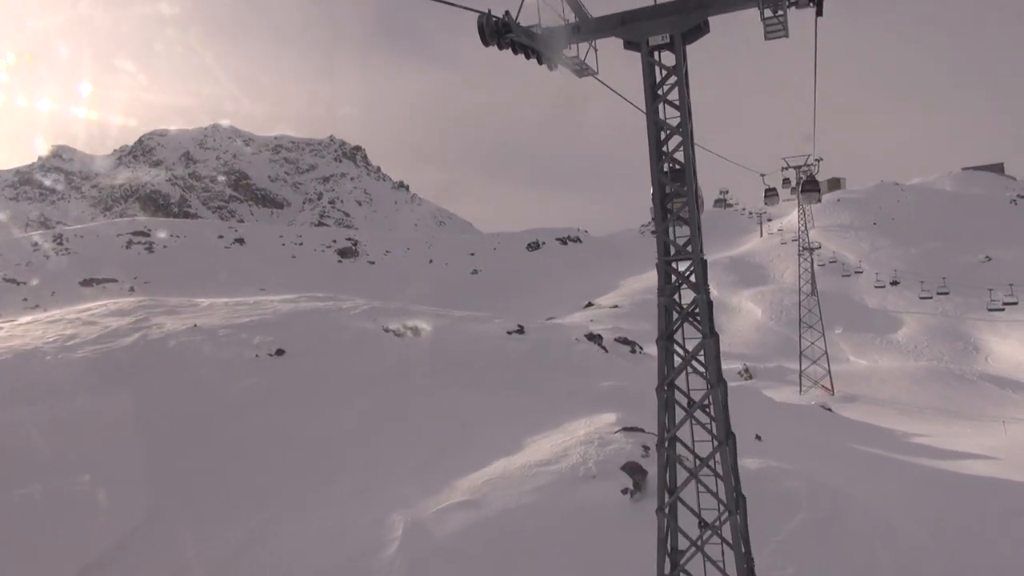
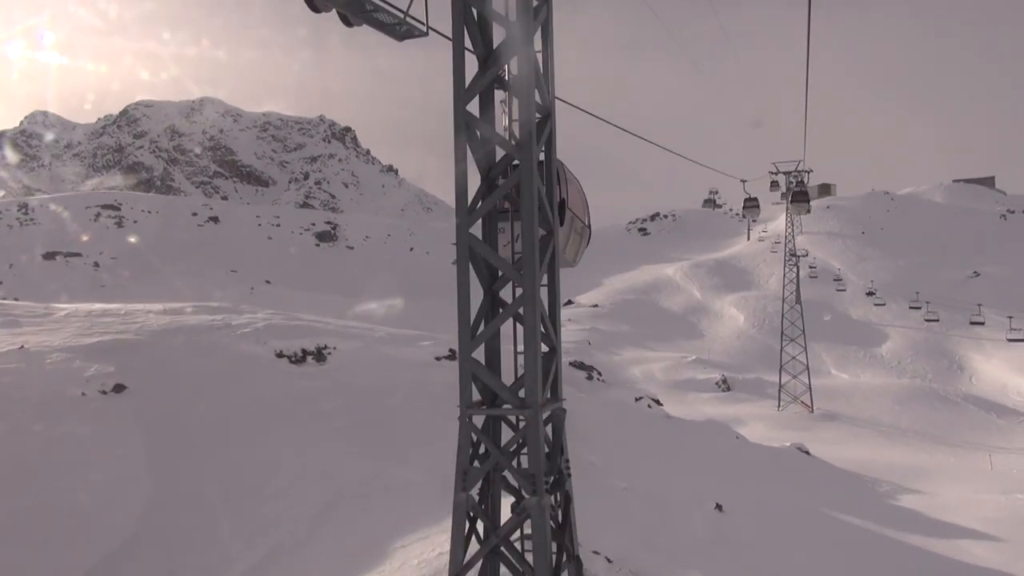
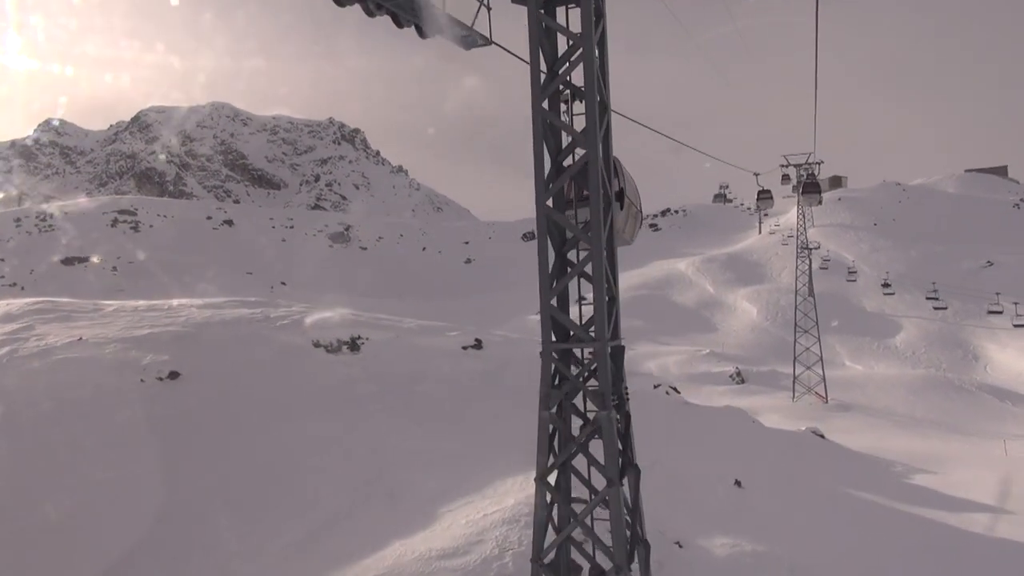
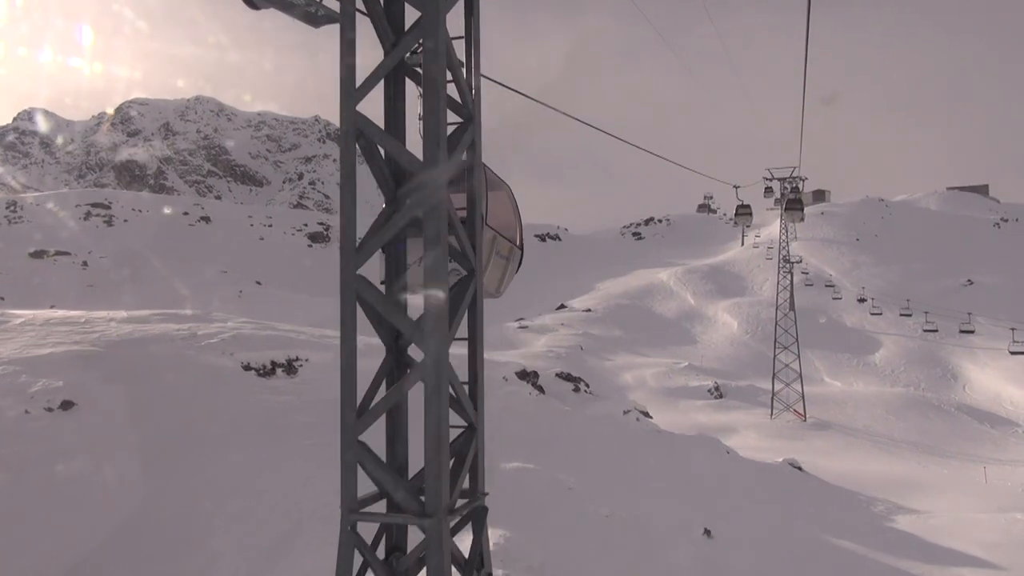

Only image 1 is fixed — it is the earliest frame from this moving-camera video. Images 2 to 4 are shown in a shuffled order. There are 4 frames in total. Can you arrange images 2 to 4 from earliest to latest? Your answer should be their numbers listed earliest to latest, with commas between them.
3, 2, 4
